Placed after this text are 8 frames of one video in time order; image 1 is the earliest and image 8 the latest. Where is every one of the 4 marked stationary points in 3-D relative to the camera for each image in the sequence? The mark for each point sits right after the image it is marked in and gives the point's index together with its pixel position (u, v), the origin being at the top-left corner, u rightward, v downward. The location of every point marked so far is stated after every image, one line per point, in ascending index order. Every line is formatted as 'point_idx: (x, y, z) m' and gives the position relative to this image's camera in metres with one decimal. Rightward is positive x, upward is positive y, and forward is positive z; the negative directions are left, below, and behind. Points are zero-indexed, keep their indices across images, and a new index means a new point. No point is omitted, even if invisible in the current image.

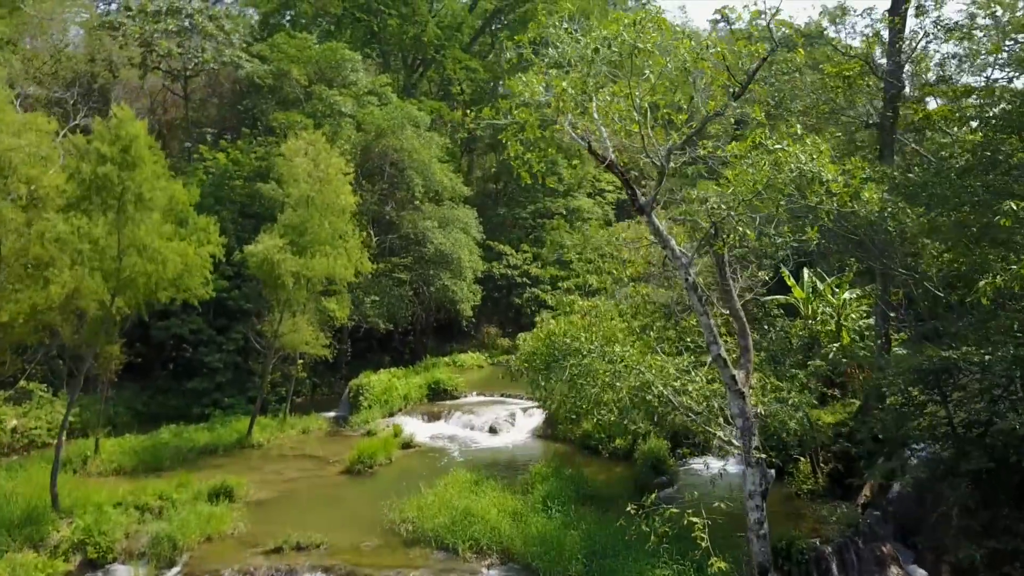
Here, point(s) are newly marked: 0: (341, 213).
0: (-2.2, +1.0, +10.9) m
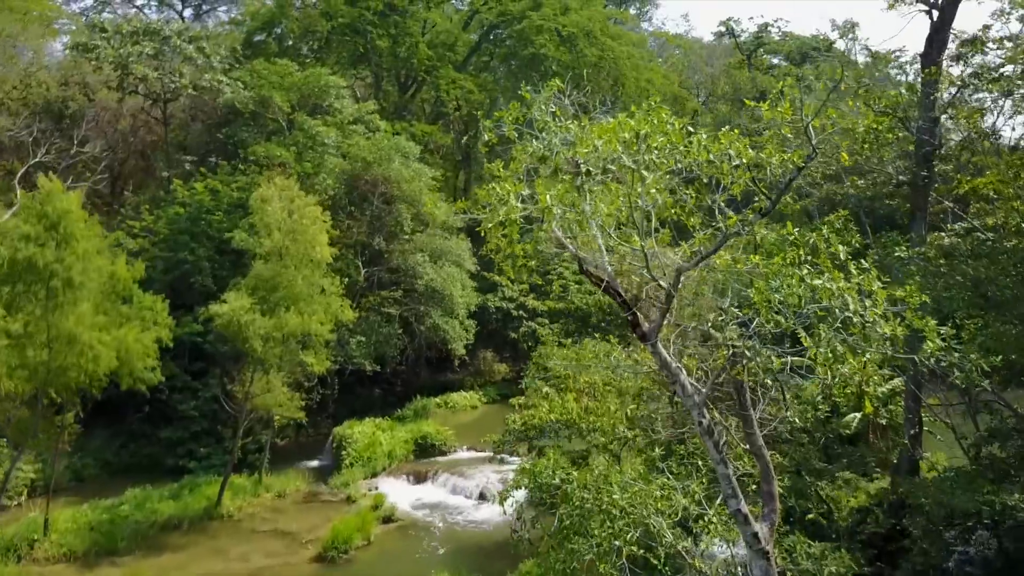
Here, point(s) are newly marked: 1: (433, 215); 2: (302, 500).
0: (-2.3, +0.3, +10.0) m
1: (-1.4, +1.3, +15.3) m
2: (-2.7, -2.7, +10.8) m
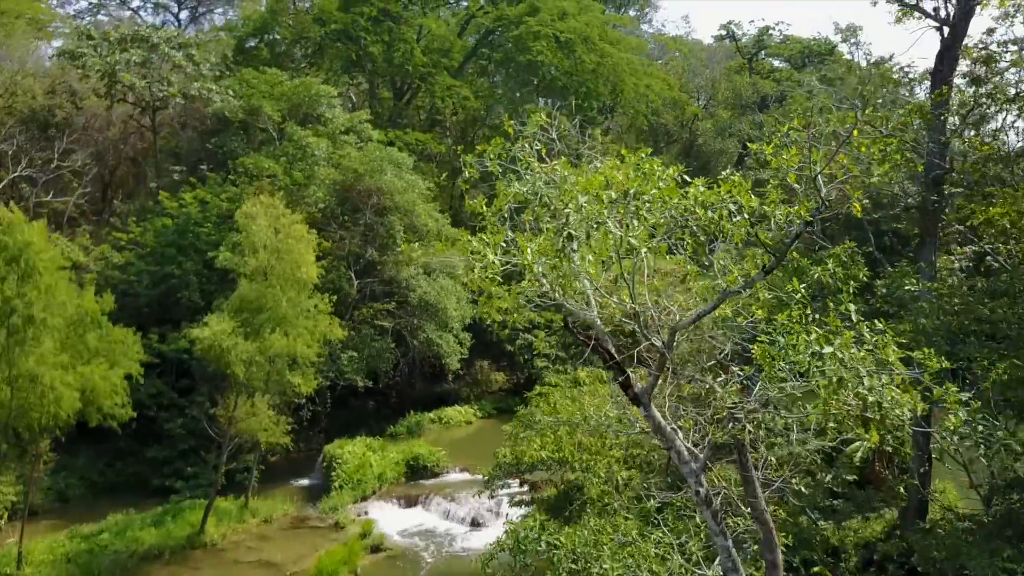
0: (-2.4, 0.0, +9.7) m
1: (-1.5, +1.1, +15.0) m
2: (-2.8, -3.0, +10.5) m
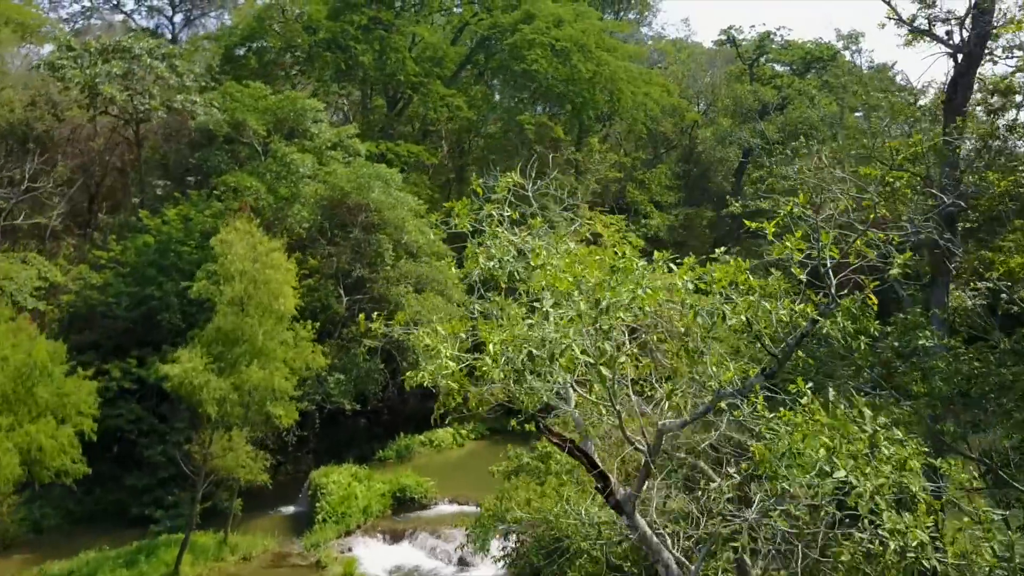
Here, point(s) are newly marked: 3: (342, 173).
0: (-2.5, -0.3, +9.2) m
1: (-1.6, +0.8, +14.5) m
2: (-2.9, -3.3, +10.0) m
3: (-2.7, +1.9, +13.2) m
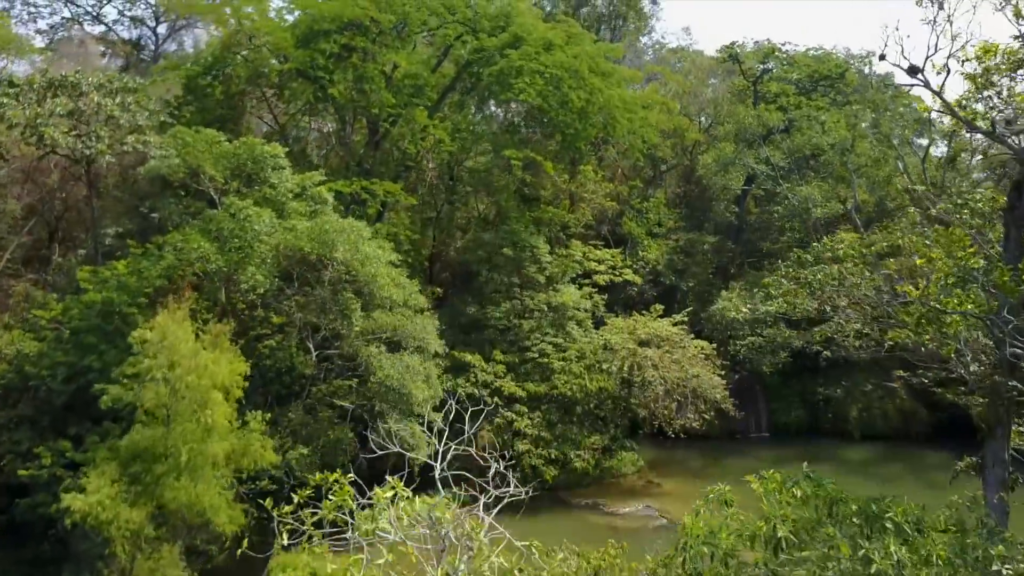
0: (-2.8, -1.3, +8.0) m
1: (-1.9, -0.2, +13.2) m
2: (-3.2, -4.3, +8.8) m
3: (-3.0, +0.9, +11.9) m
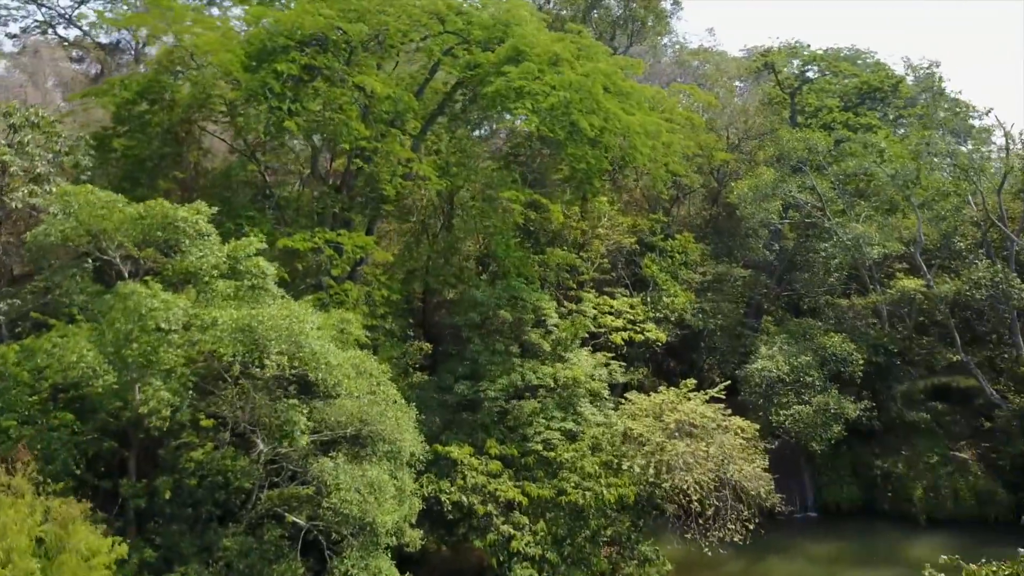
0: (-3.0, -2.5, +5.1) m
1: (-2.0, -1.3, +10.4) m
2: (-3.3, -5.5, +6.0) m
3: (-3.0, -0.3, +9.0) m
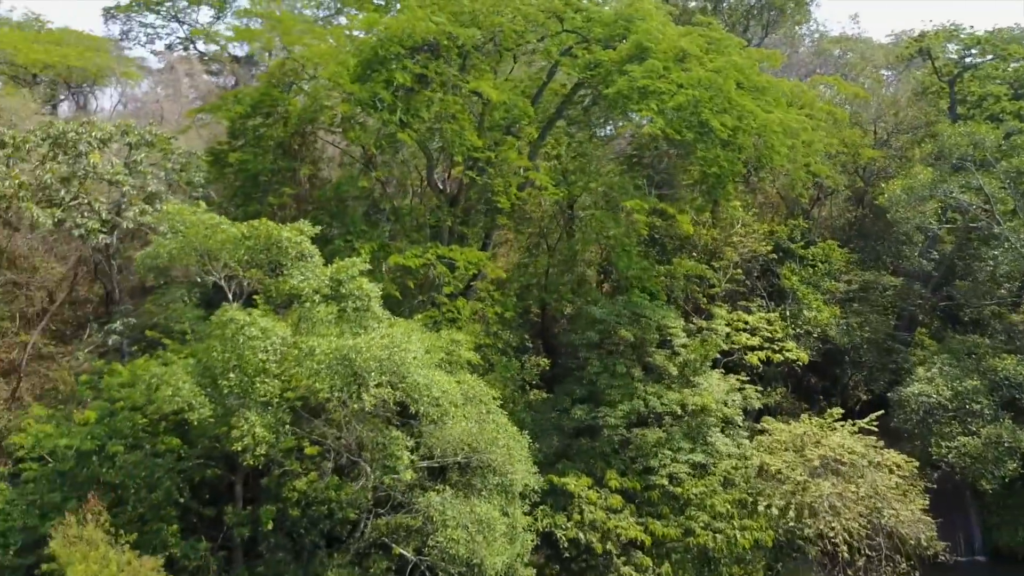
0: (-2.4, -2.7, +4.6) m
1: (-0.6, -1.6, +9.6) m
2: (-2.6, -5.7, +5.5) m
3: (-1.9, -0.5, +8.5) m
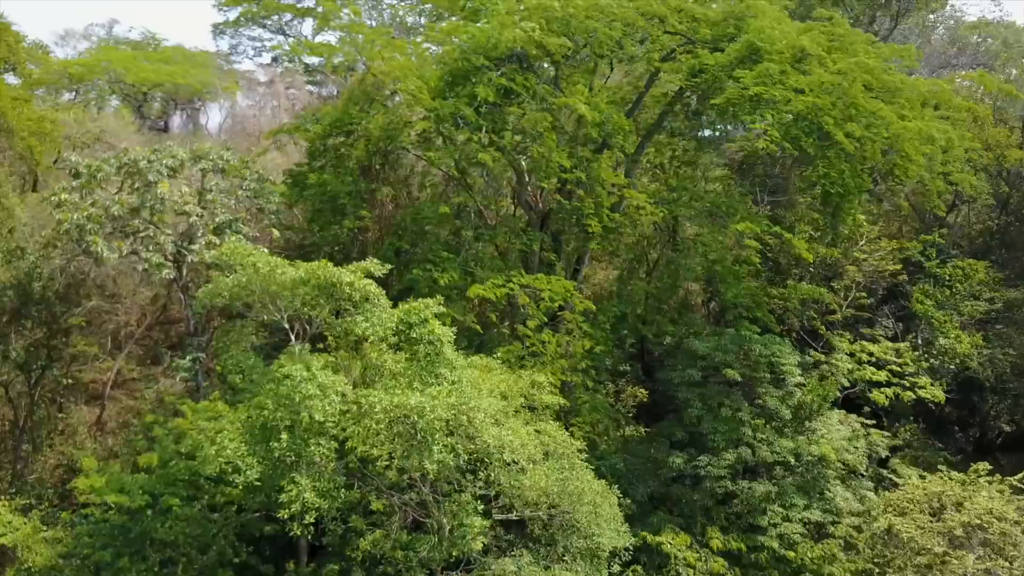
0: (-2.2, -3.2, +3.9) m
1: (+0.2, -2.0, +8.6) m
2: (-2.3, -6.2, +4.8) m
3: (-1.1, -1.0, +7.7) m
